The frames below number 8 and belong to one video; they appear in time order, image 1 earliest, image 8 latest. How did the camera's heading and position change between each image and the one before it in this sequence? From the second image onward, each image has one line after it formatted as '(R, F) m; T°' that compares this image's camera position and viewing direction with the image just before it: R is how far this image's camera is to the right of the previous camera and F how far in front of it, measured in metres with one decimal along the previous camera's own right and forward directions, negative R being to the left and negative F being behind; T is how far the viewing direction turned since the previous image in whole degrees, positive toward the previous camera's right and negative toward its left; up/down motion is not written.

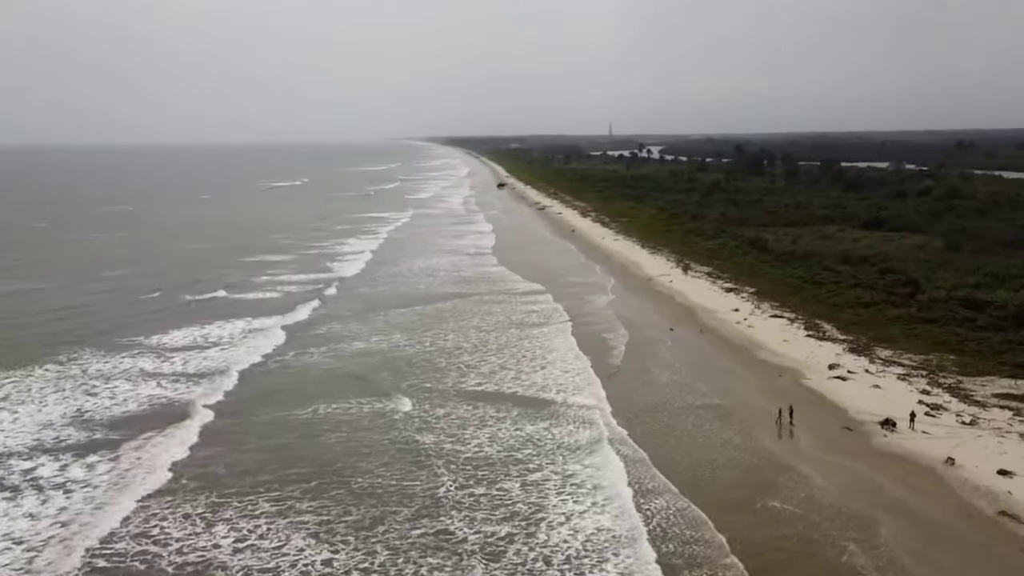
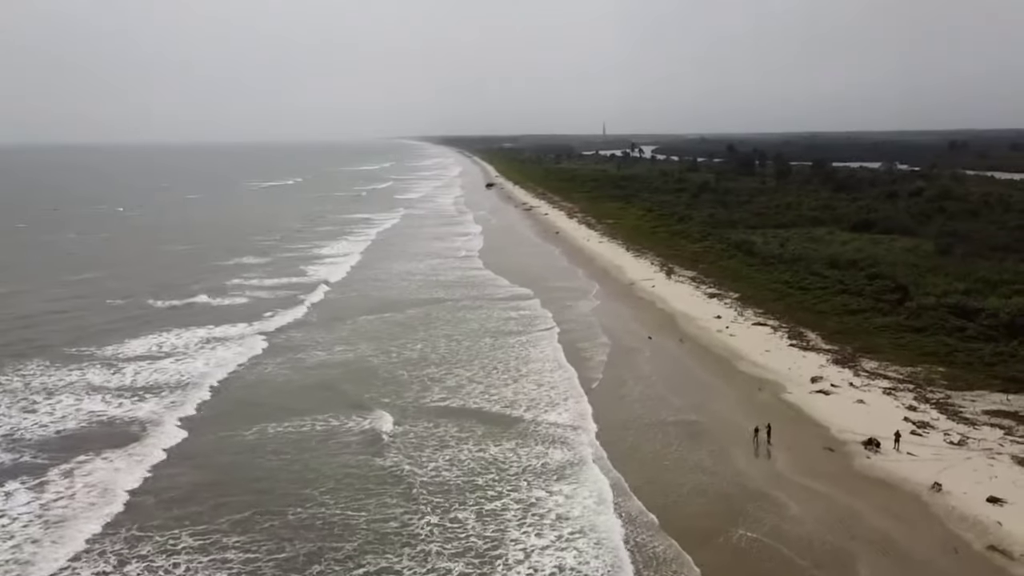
(+0.5, +0.8) m; 0°
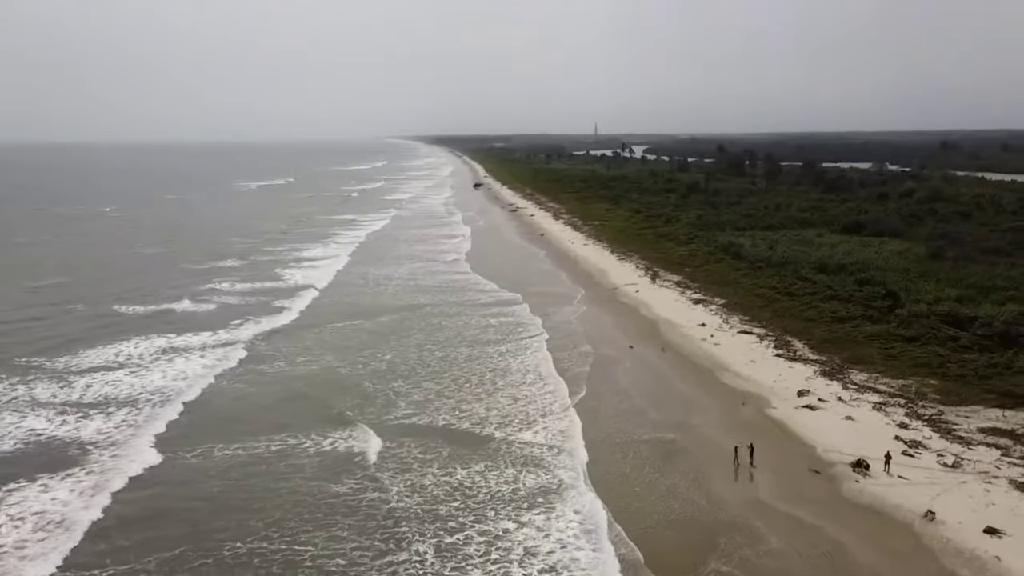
(+0.4, +0.8) m; +1°
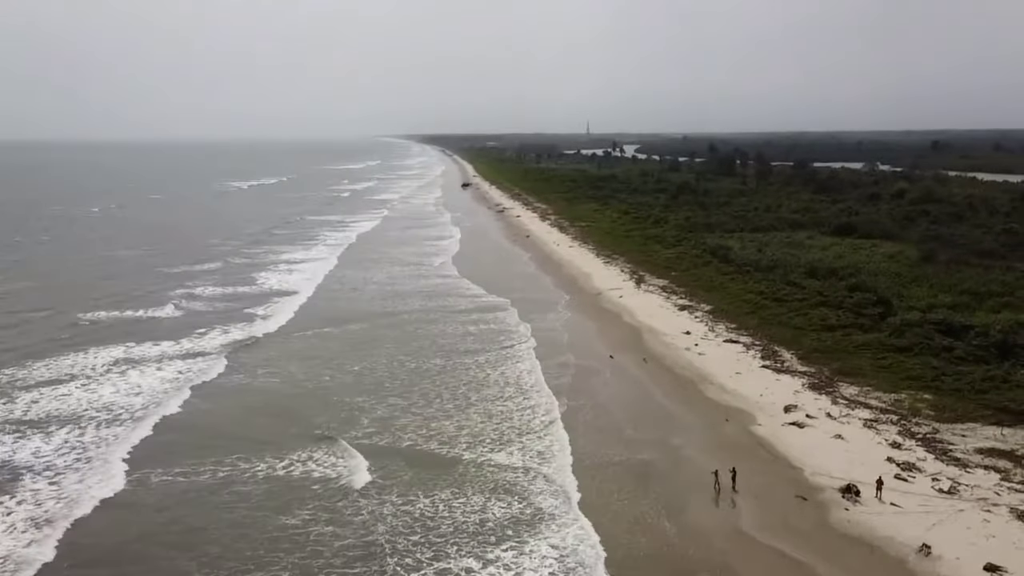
(+0.4, +0.8) m; 0°
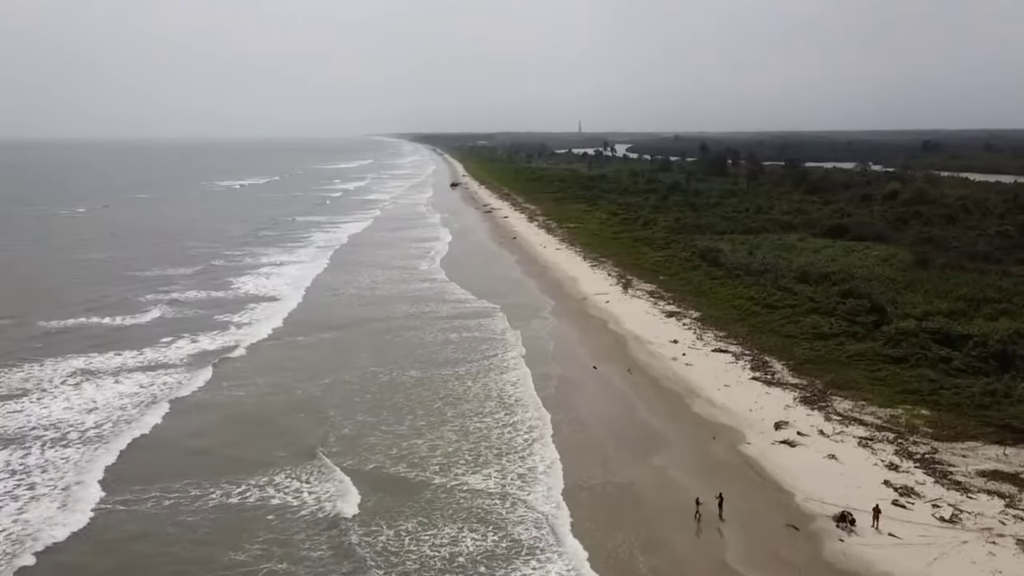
(+0.3, +0.8) m; +1°
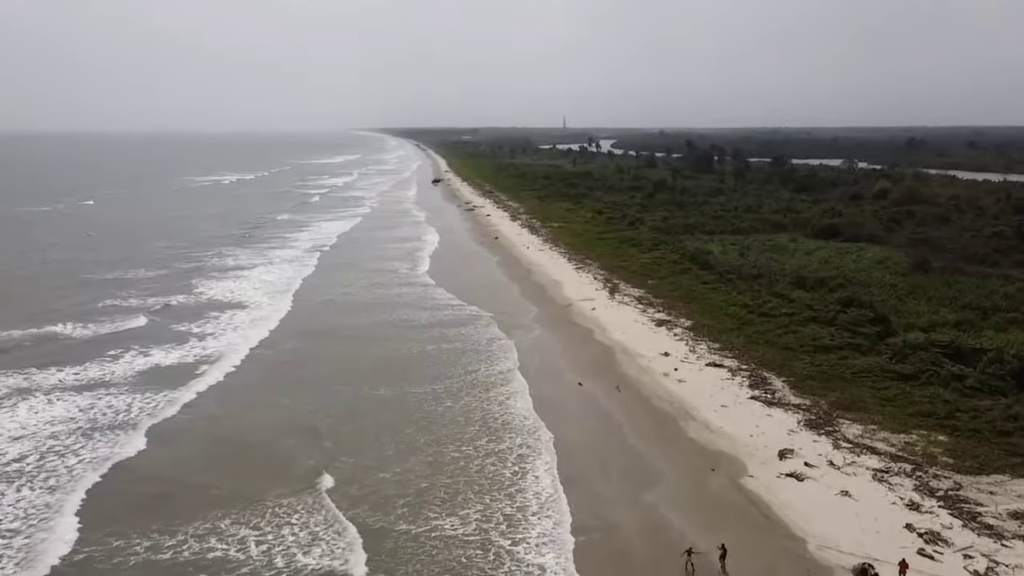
(+0.1, +1.3) m; +1°
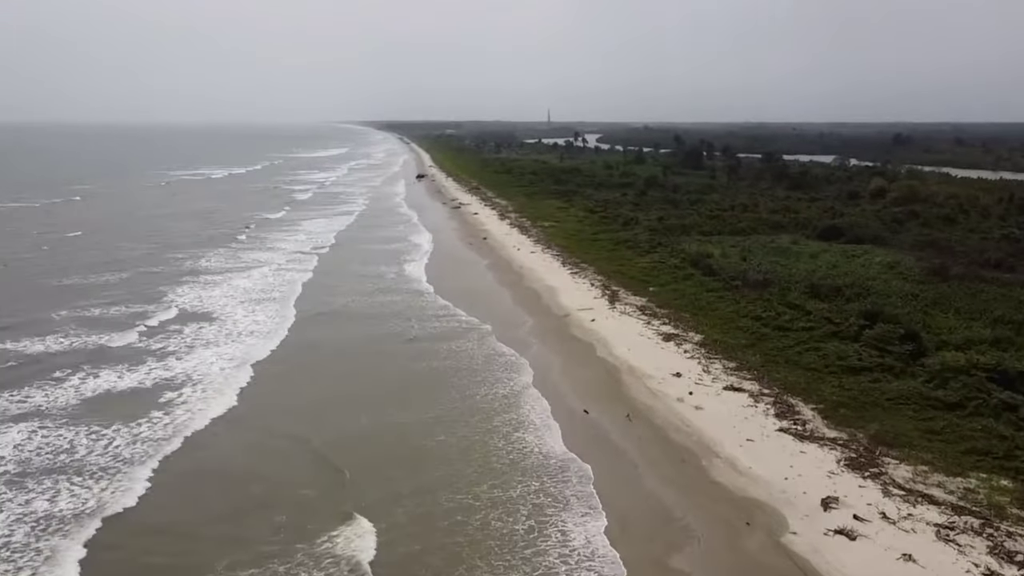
(-0.3, +1.7) m; +1°
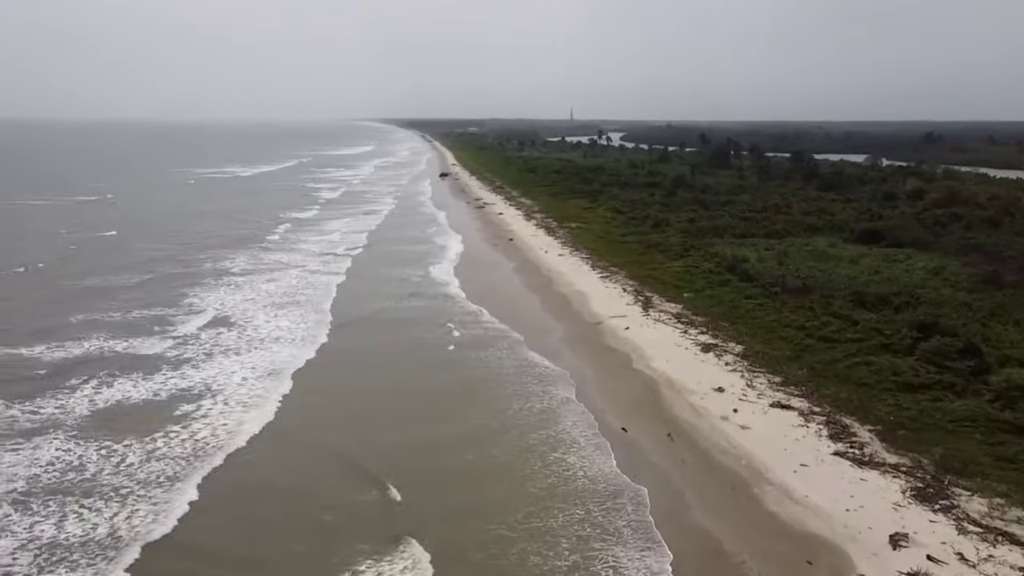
(-0.2, +0.8) m; -1°
